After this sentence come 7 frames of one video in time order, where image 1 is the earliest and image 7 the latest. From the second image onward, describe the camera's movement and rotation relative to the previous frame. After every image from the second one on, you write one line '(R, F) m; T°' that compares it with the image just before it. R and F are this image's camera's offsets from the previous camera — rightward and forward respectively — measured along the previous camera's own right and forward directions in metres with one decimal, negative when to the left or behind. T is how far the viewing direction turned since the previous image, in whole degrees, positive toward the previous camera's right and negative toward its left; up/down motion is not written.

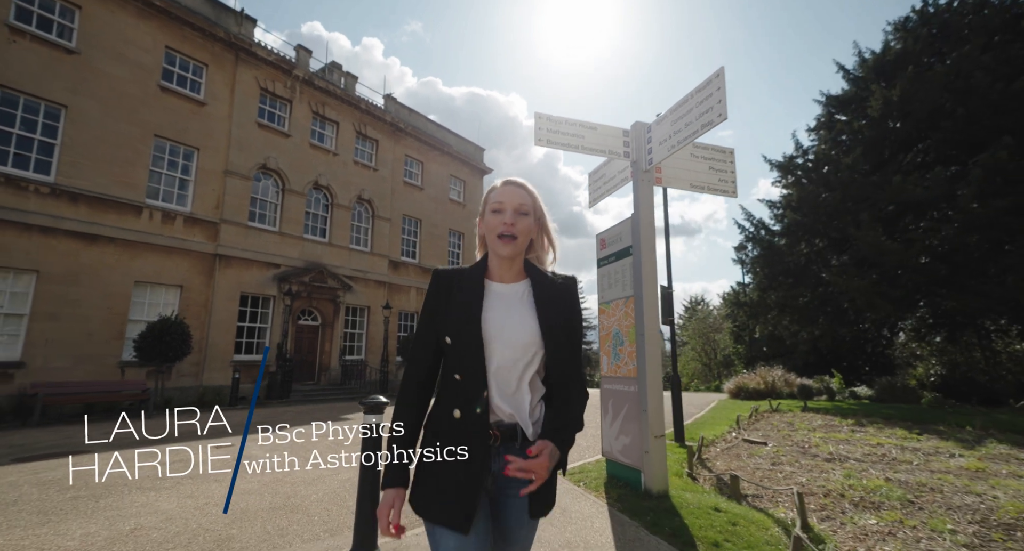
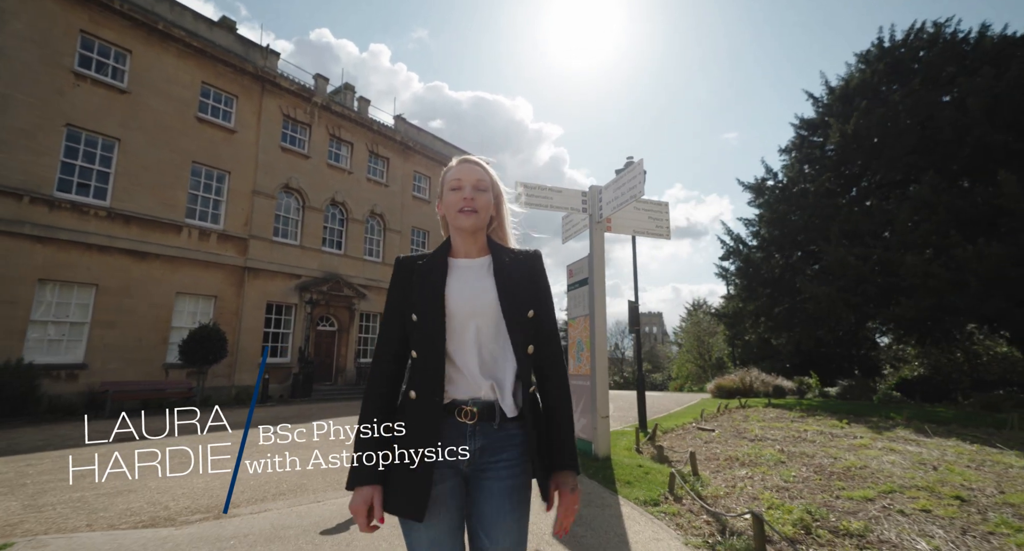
(+0.2, -1.5) m; -1°
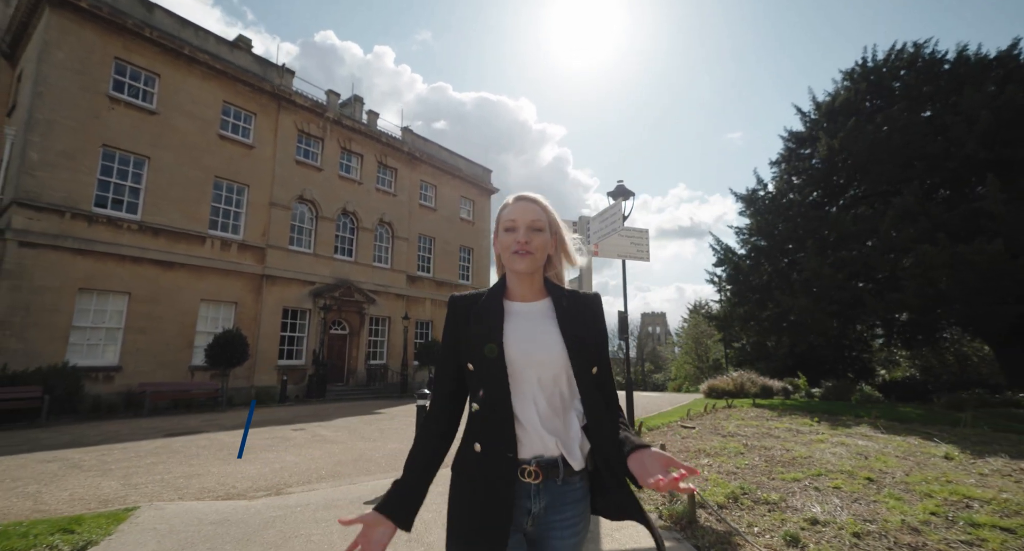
(0.0, -1.0) m; 0°
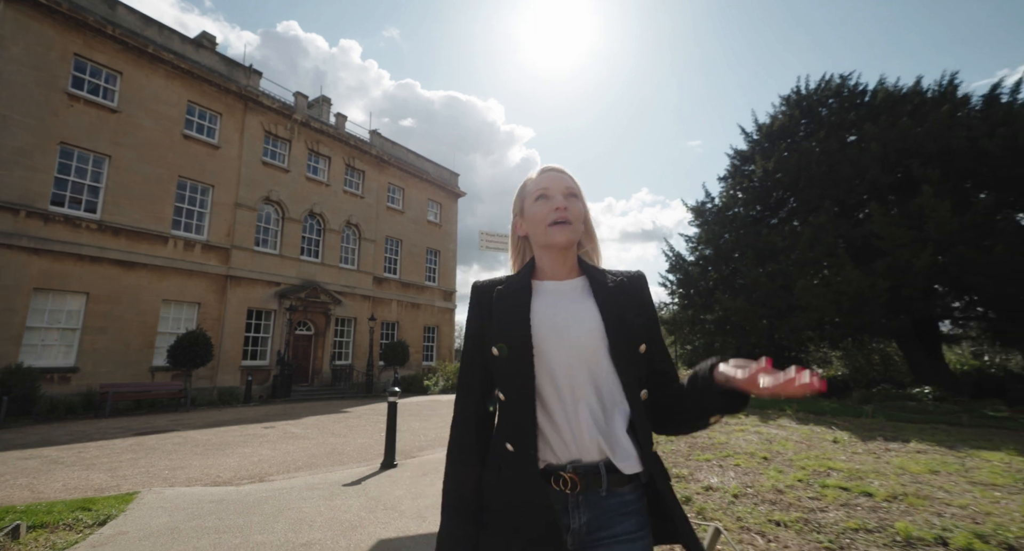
(+0.1, -0.8) m; +4°
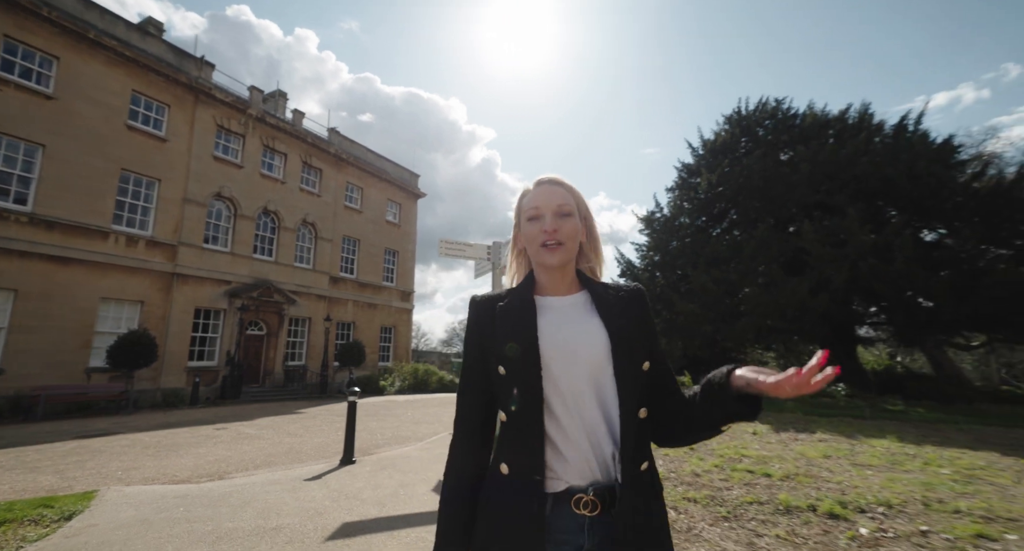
(0.0, -0.5) m; +5°
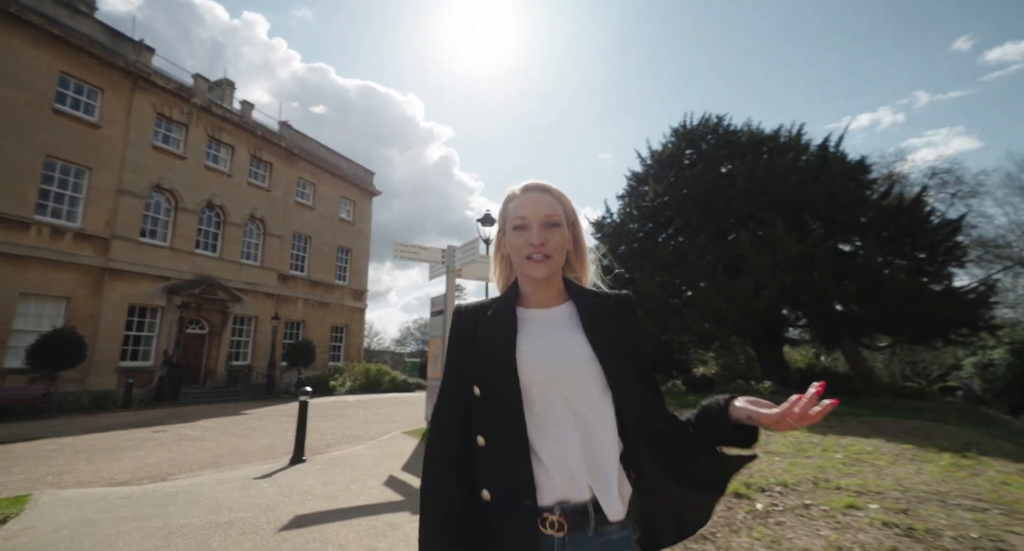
(+0.1, -0.3) m; +6°
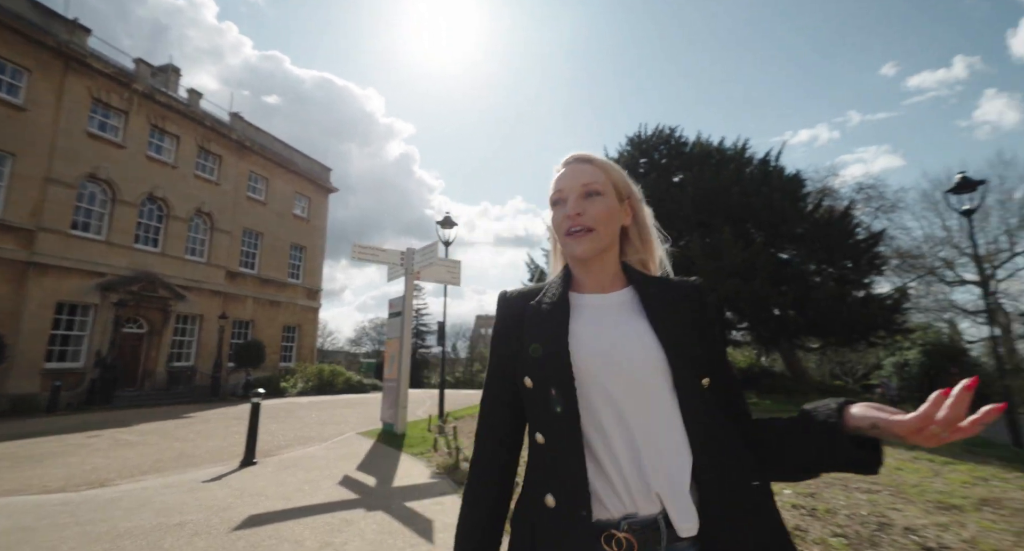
(0.0, -0.2) m; +5°
